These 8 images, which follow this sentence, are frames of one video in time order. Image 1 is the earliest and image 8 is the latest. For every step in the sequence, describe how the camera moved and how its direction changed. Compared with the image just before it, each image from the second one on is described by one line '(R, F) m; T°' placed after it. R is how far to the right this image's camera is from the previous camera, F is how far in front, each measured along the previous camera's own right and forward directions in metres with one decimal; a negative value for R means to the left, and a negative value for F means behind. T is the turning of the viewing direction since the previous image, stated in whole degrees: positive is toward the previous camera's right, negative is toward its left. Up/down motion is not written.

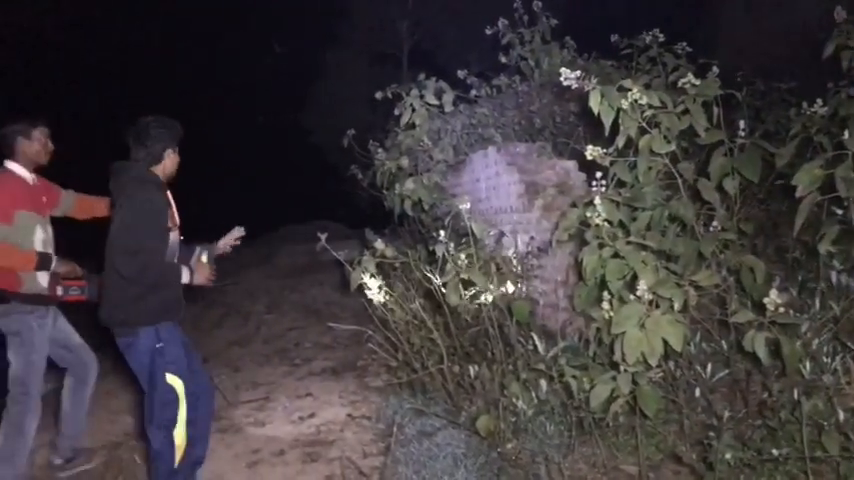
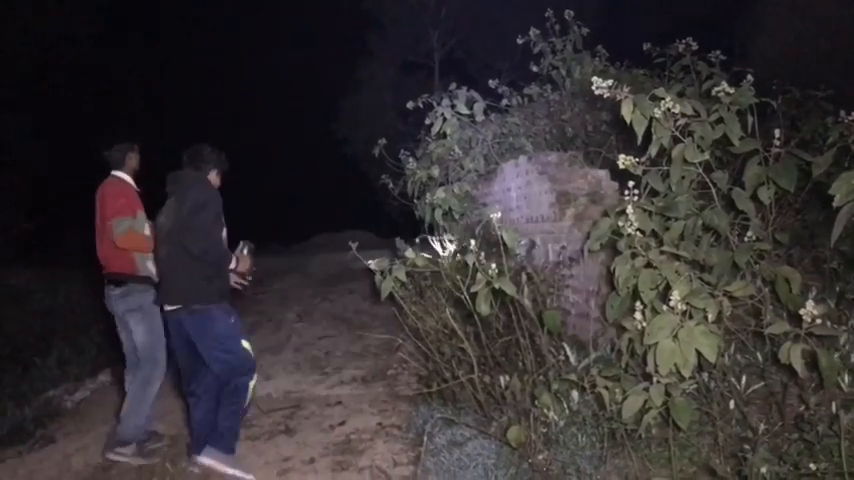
(0.0, 0.0) m; -2°
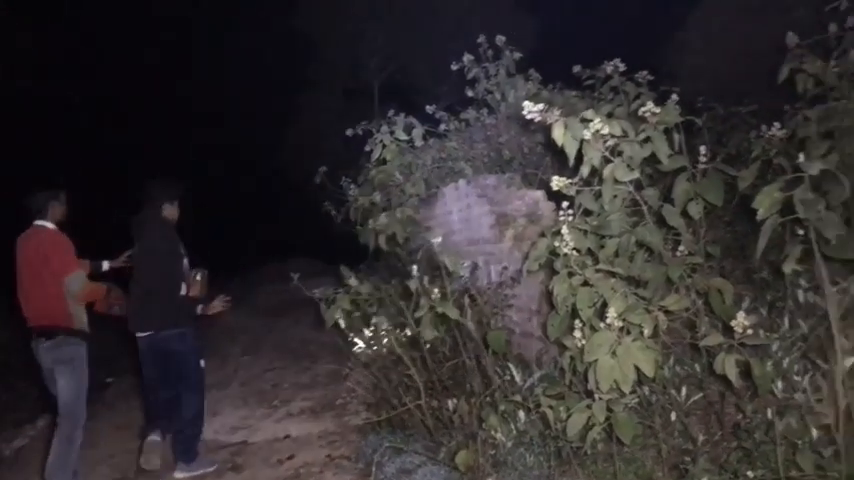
(0.0, 0.0) m; +3°
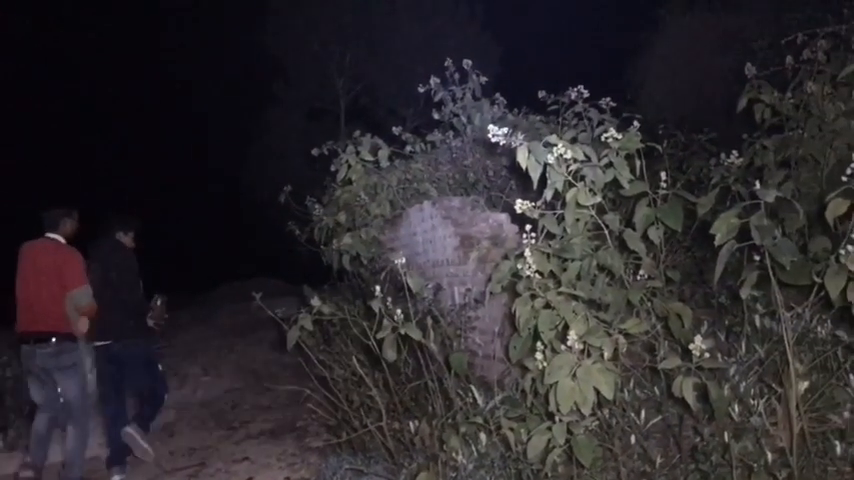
(0.0, 0.0) m; +2°
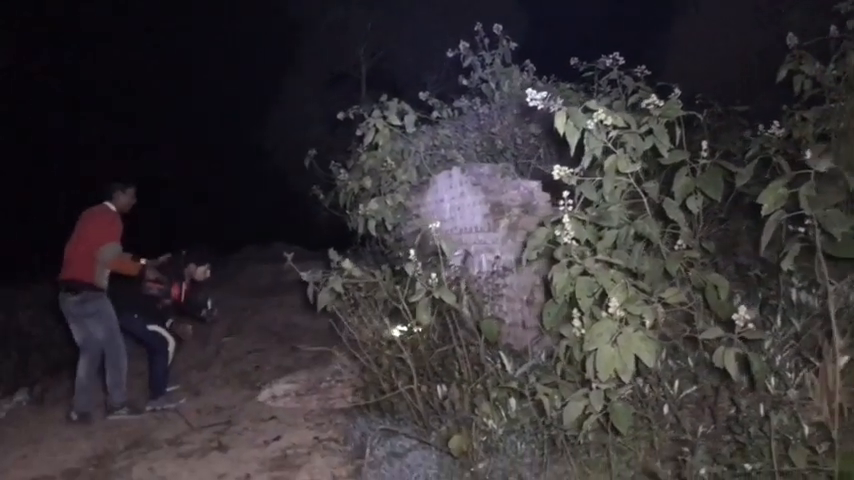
(-0.1, 0.0) m; -1°
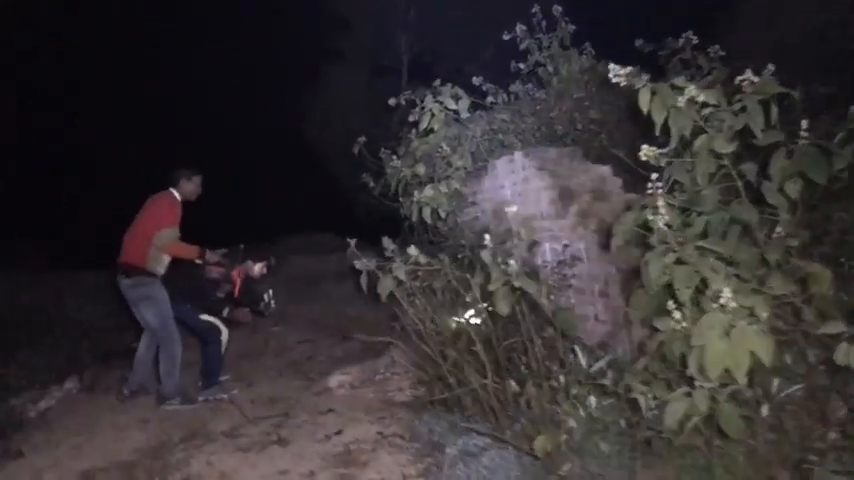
(-0.2, +0.3) m; -2°
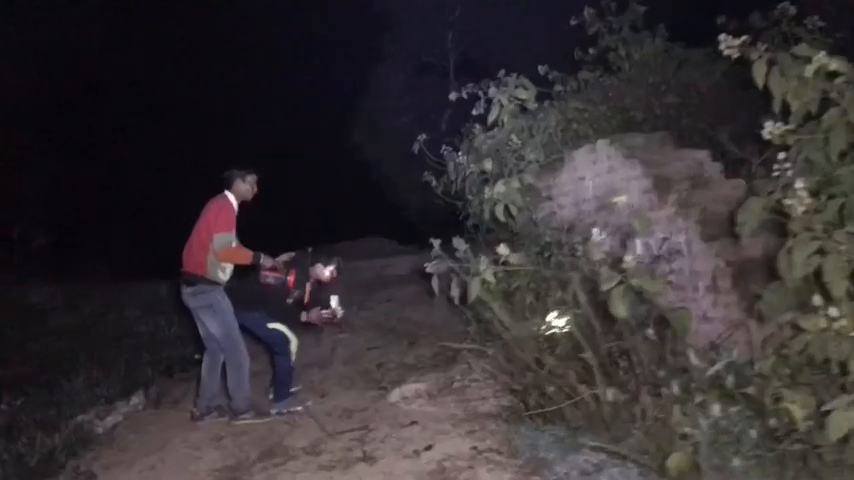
(-0.2, +0.4) m; -3°
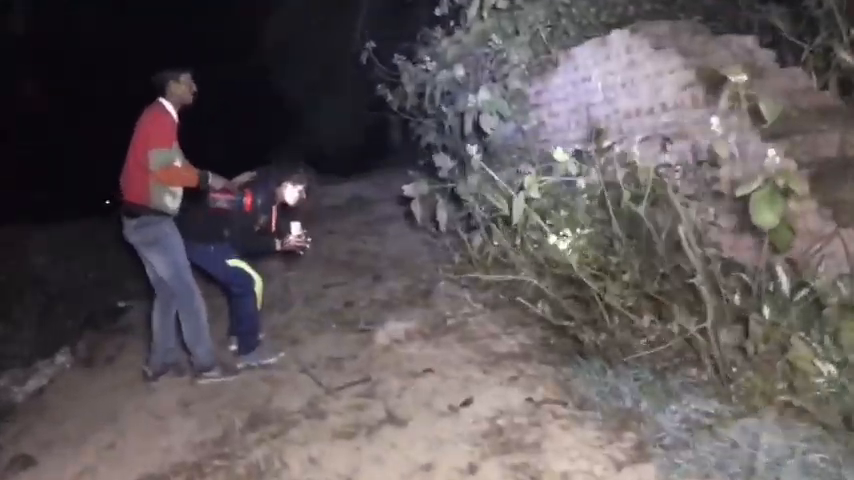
(-0.6, +1.0) m; +6°
